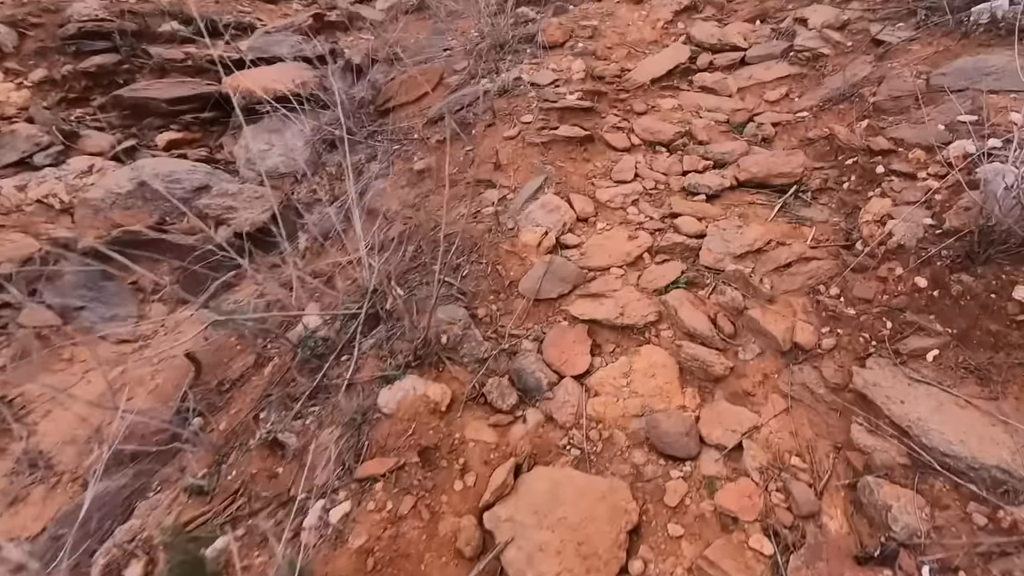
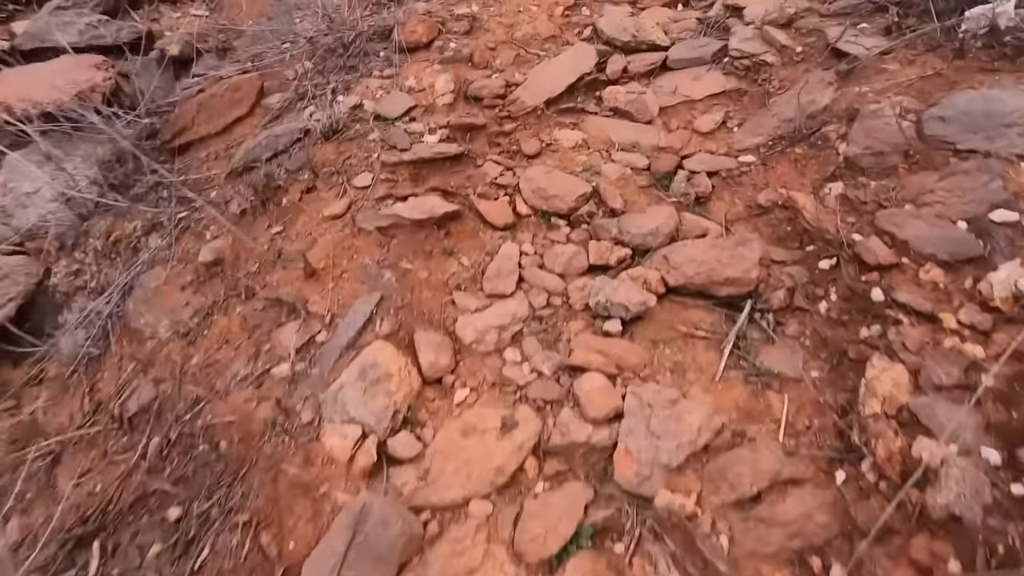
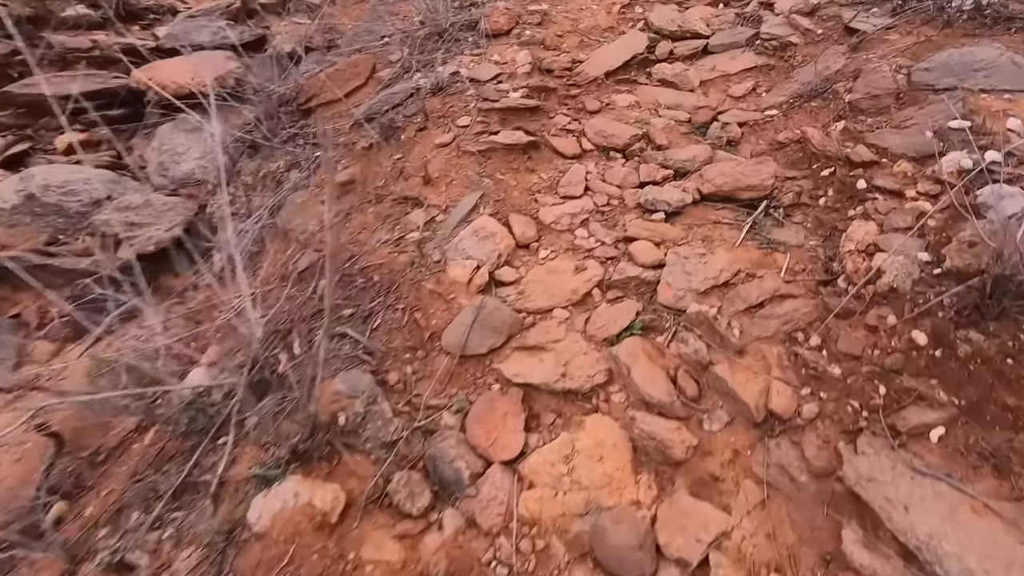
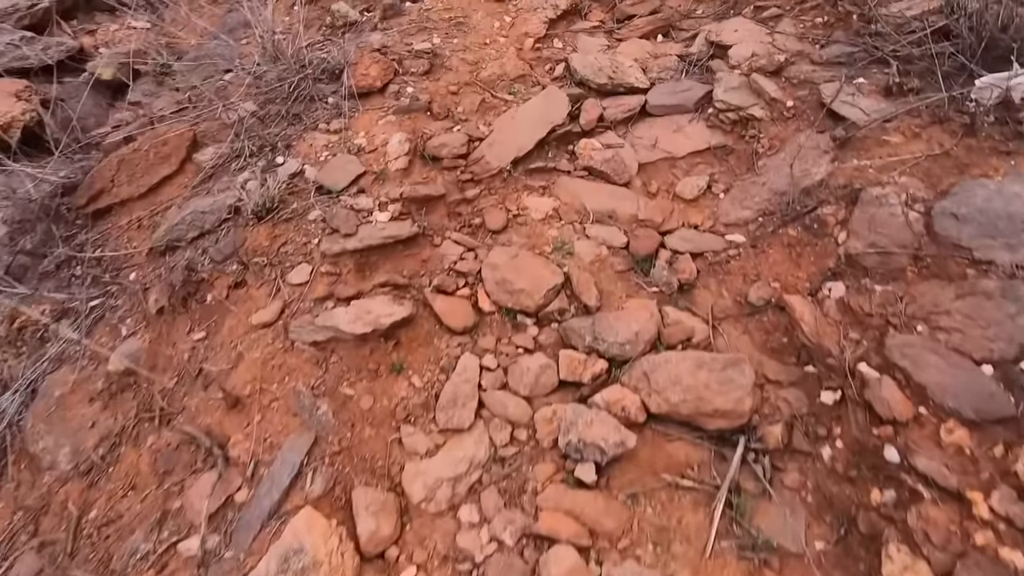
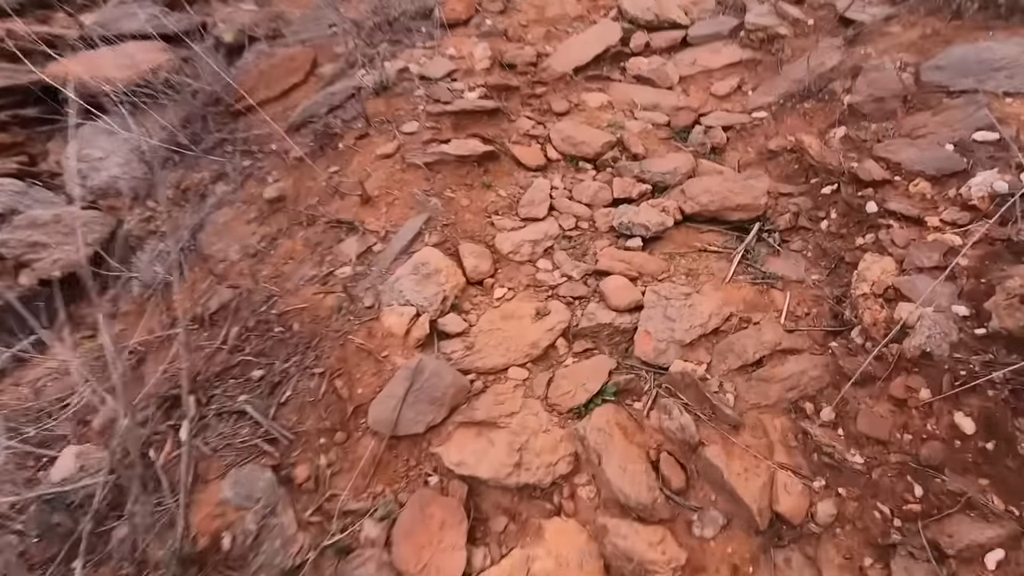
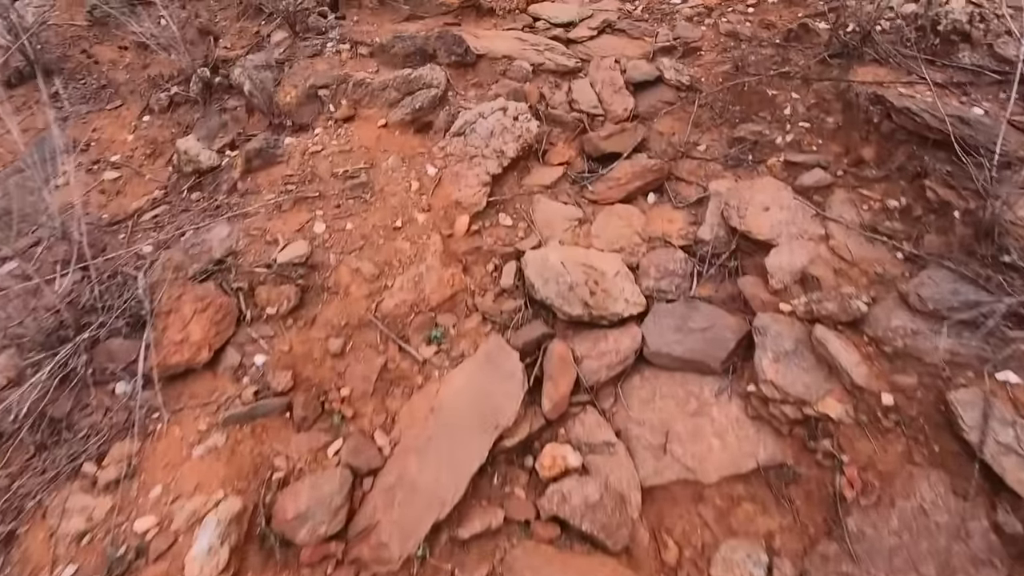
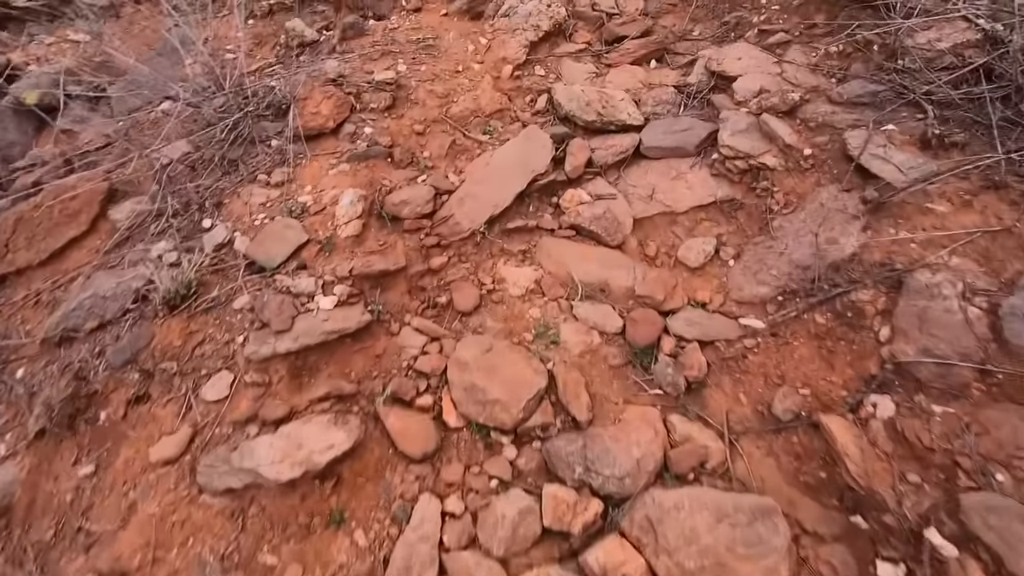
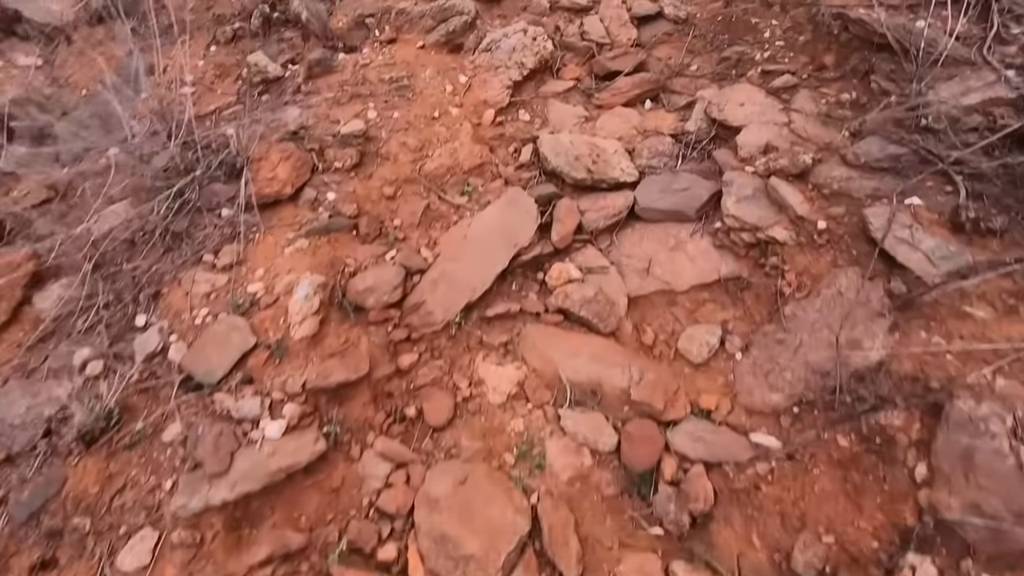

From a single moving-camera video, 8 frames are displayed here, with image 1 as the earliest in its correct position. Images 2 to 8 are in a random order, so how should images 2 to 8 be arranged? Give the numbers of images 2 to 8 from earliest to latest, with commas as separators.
3, 5, 2, 4, 7, 8, 6
